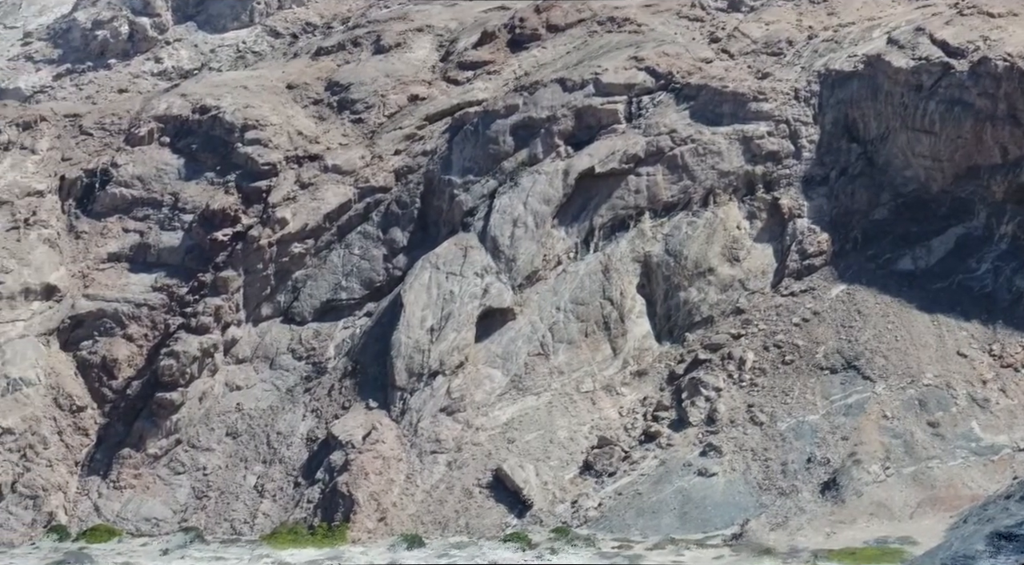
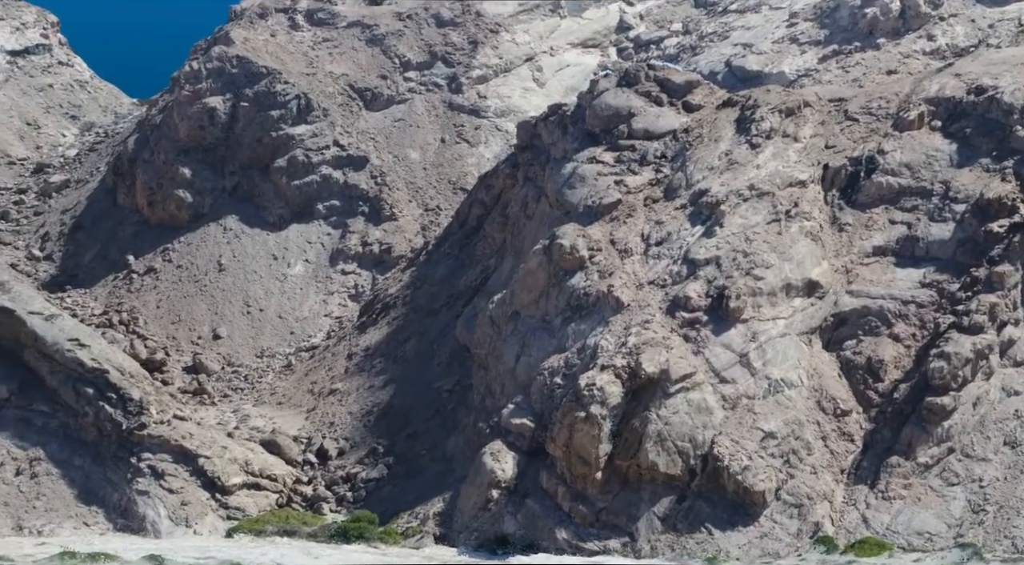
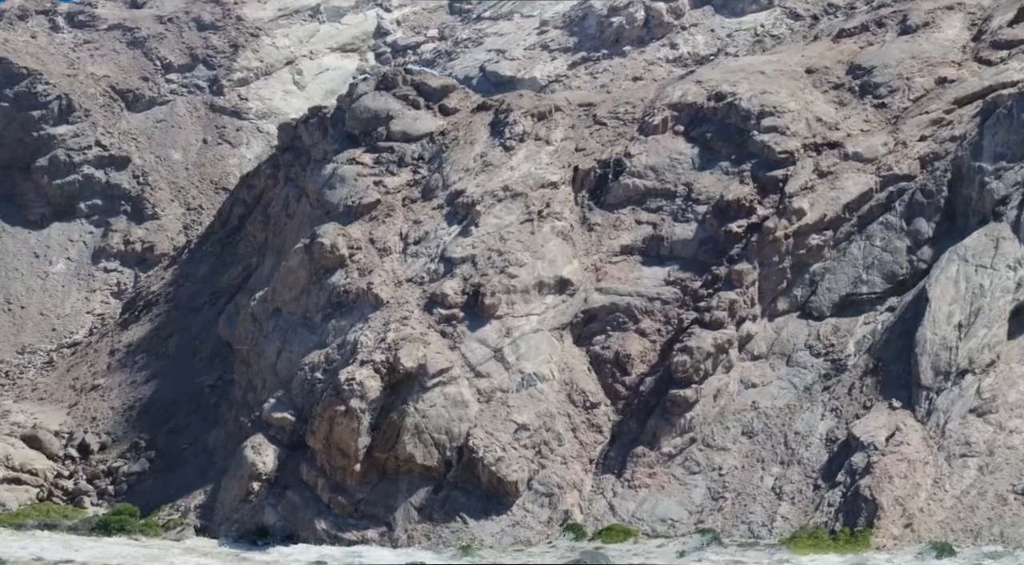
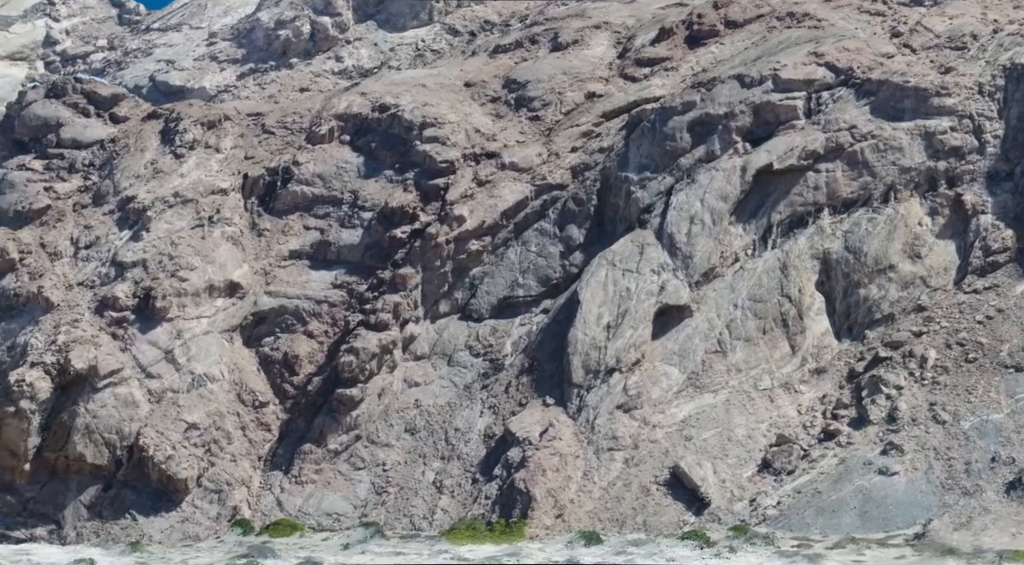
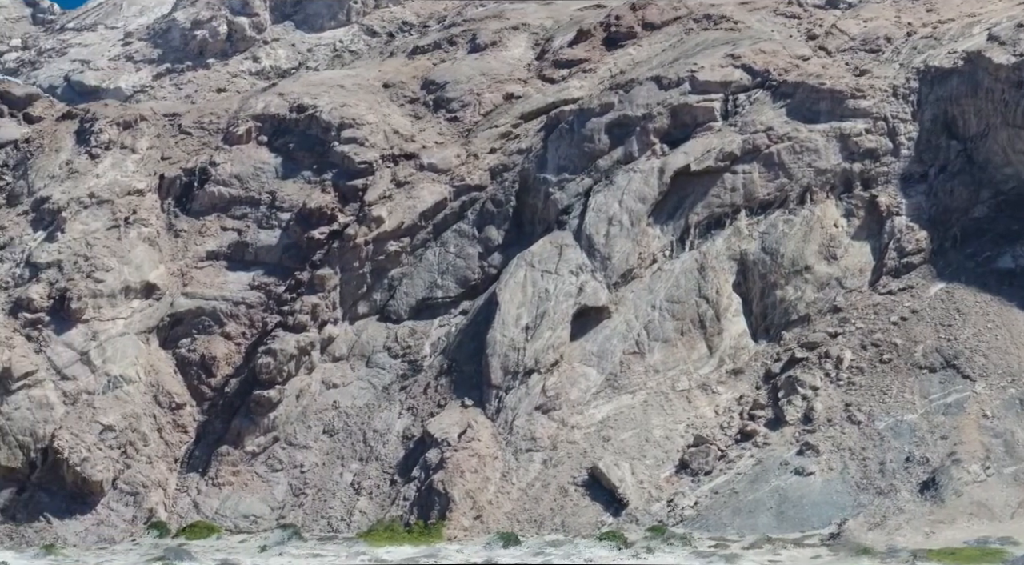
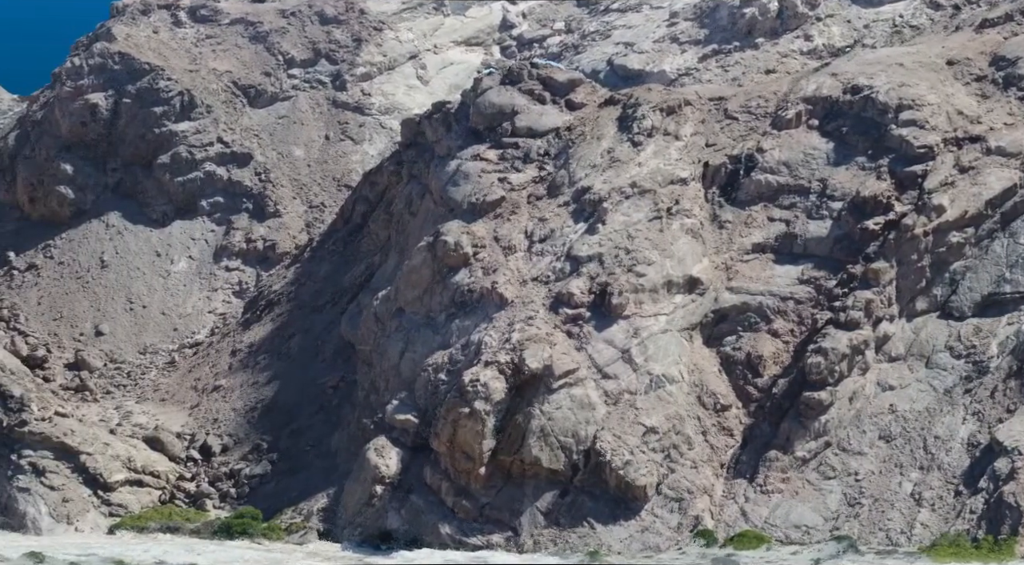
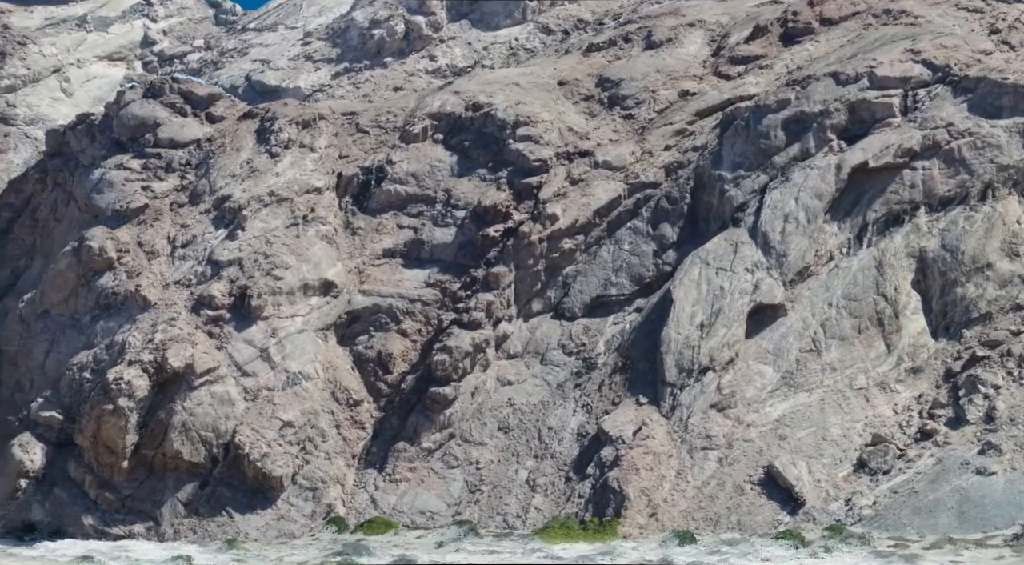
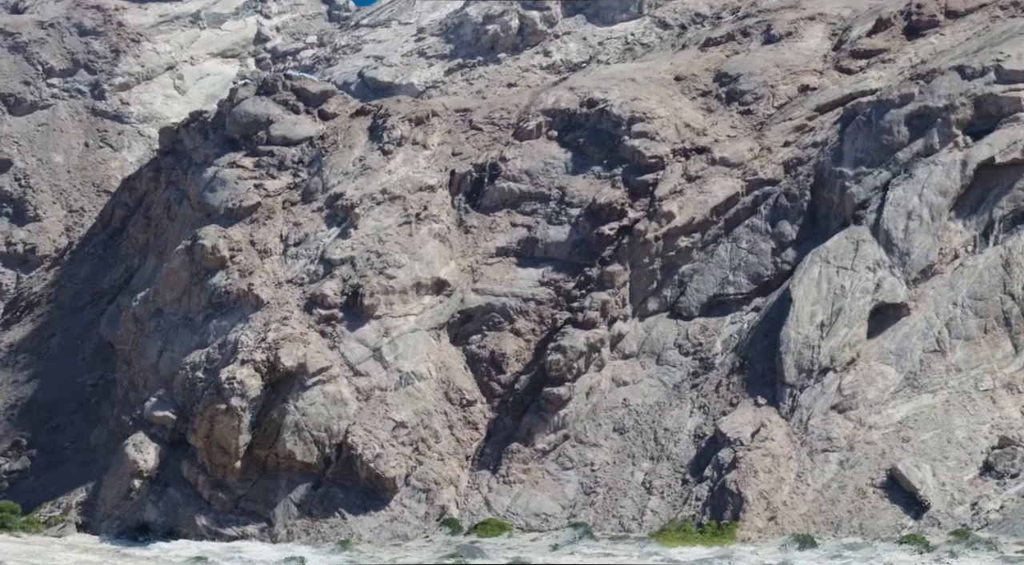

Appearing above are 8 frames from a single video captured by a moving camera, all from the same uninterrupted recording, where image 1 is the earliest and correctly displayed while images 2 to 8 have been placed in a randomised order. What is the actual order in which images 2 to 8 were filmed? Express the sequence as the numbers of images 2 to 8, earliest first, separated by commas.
5, 4, 7, 8, 3, 6, 2
